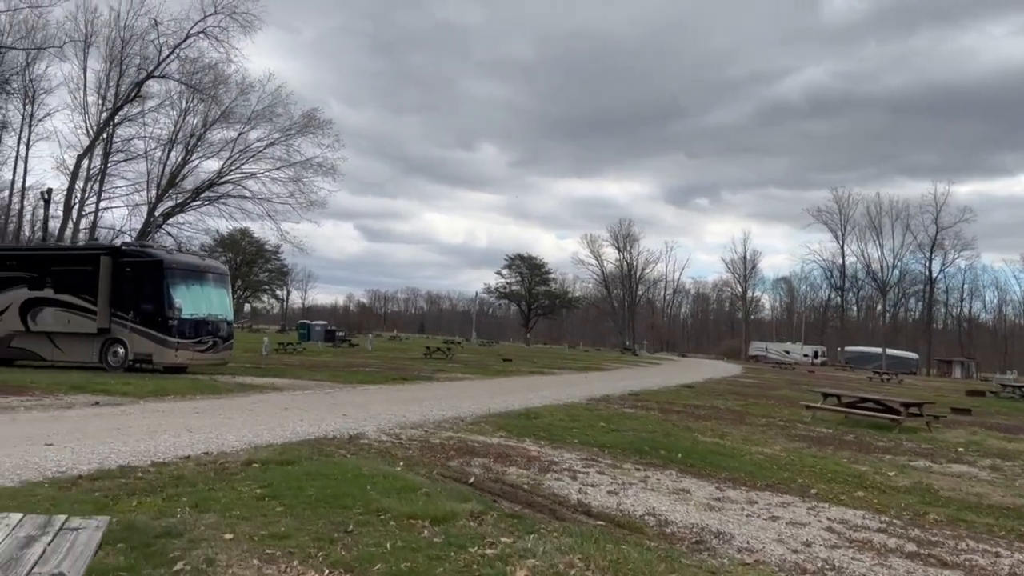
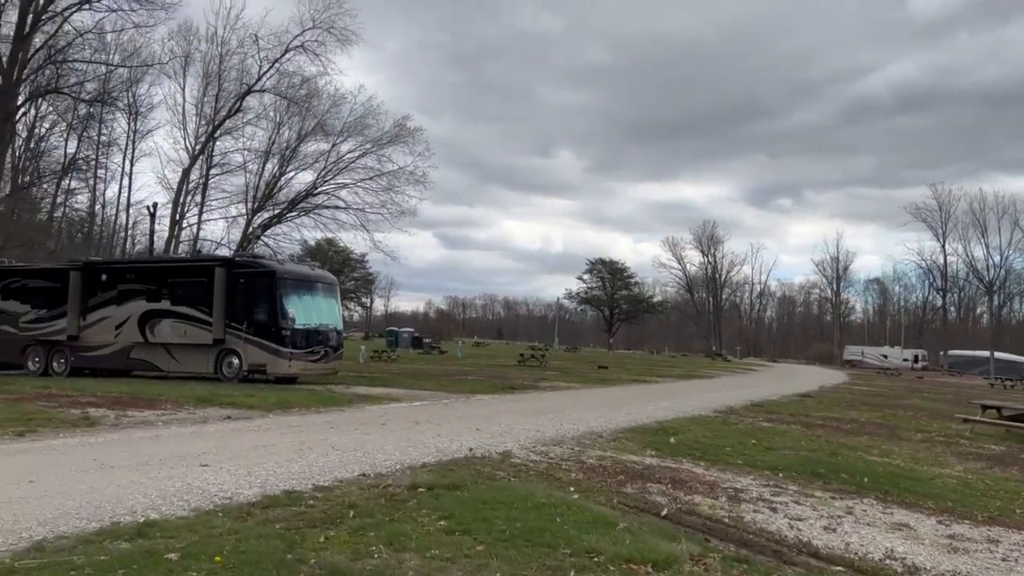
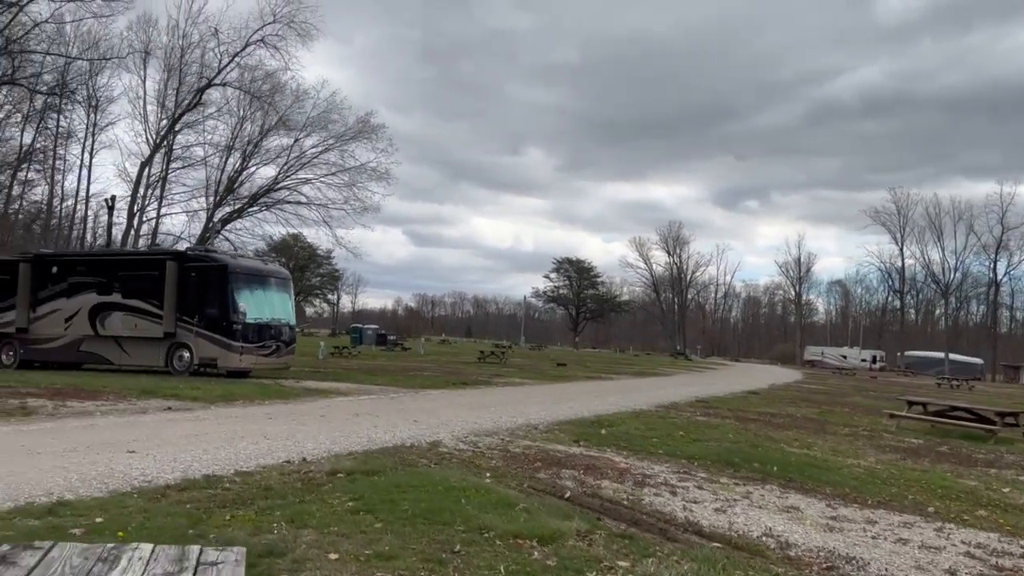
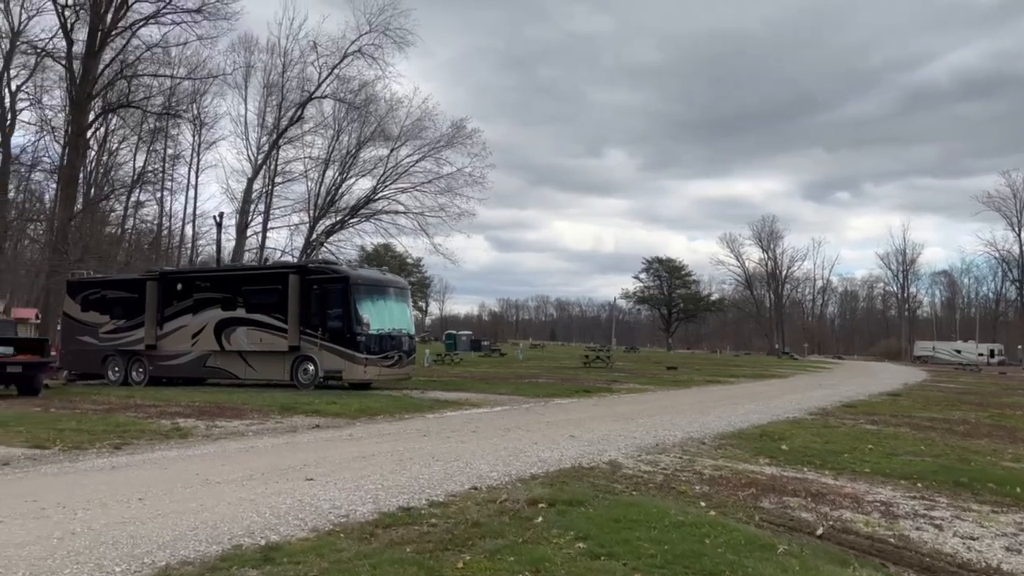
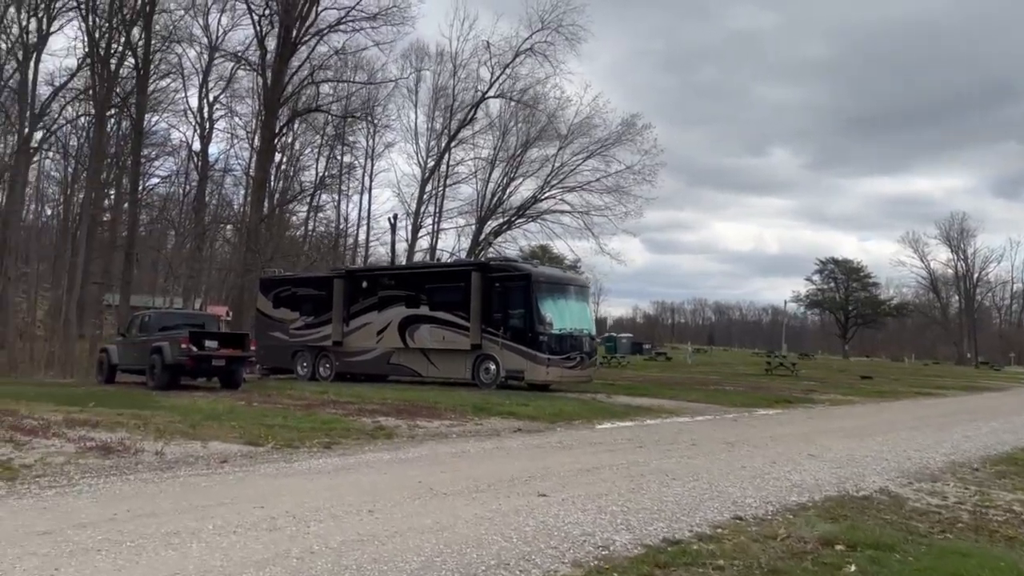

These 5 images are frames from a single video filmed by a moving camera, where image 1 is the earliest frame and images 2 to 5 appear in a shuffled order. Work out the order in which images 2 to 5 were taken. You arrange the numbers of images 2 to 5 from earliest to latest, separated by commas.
3, 2, 4, 5
